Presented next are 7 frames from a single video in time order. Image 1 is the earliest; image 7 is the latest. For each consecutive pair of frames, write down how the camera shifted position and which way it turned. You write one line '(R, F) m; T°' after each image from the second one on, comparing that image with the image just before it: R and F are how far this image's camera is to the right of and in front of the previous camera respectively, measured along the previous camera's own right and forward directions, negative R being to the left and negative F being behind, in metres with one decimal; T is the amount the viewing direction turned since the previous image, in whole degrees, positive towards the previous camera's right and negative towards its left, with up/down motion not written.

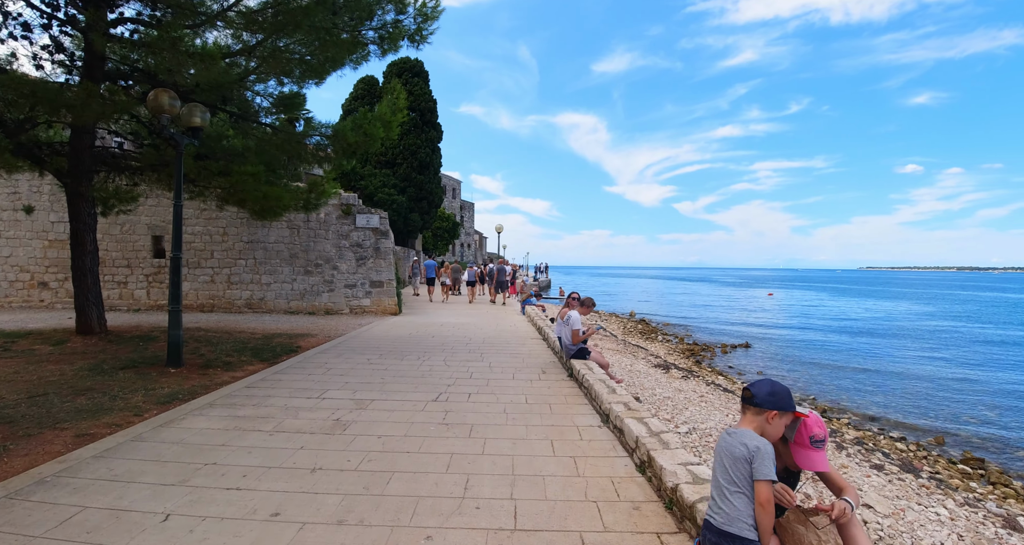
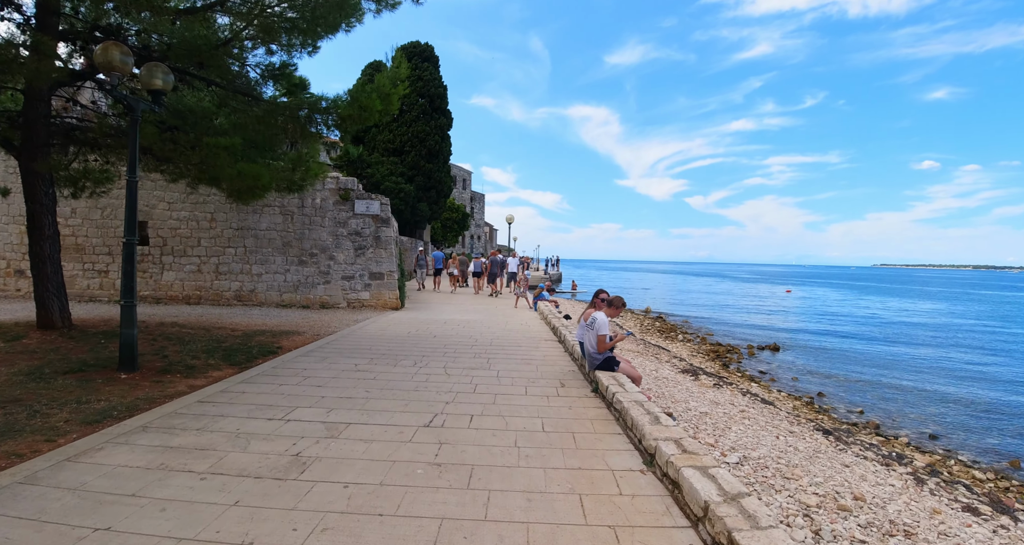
(0.0, +1.0) m; -1°
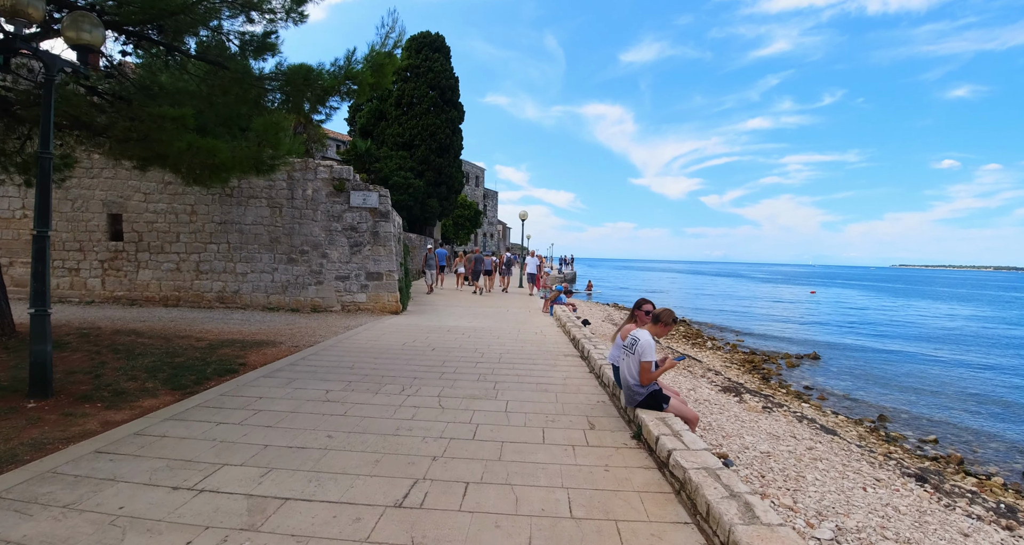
(0.0, +1.2) m; -2°
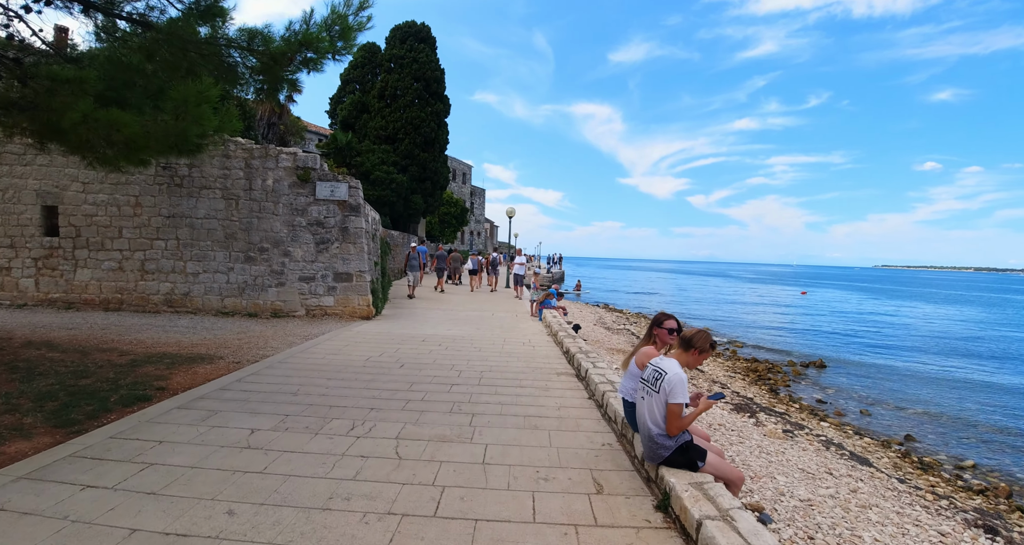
(+0.1, +1.0) m; +1°
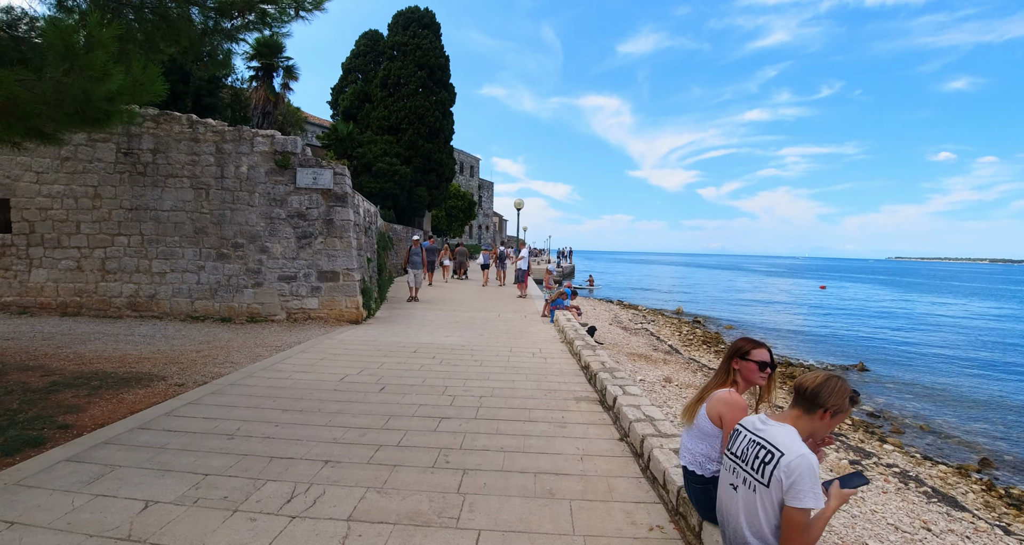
(0.0, +1.1) m; -1°
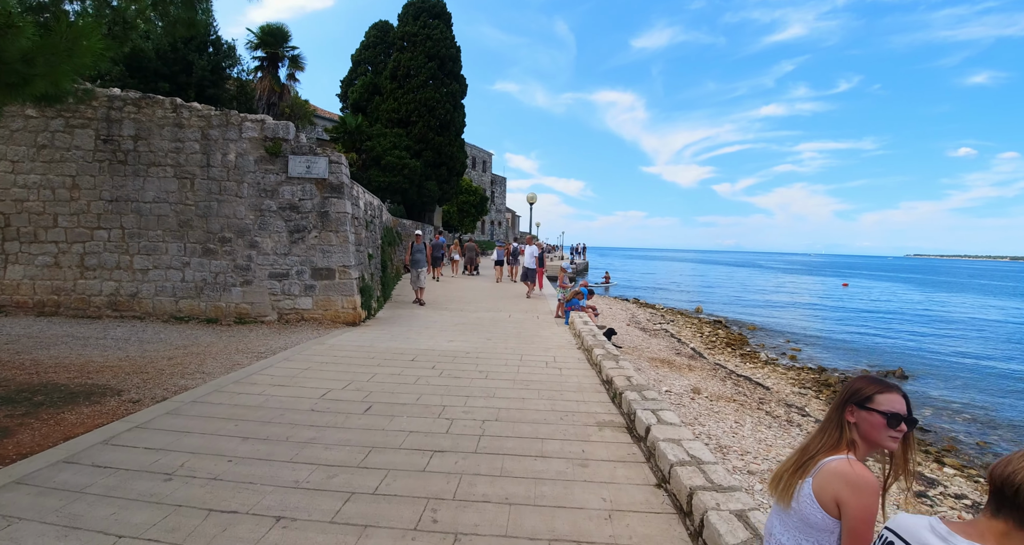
(0.0, +0.7) m; -2°
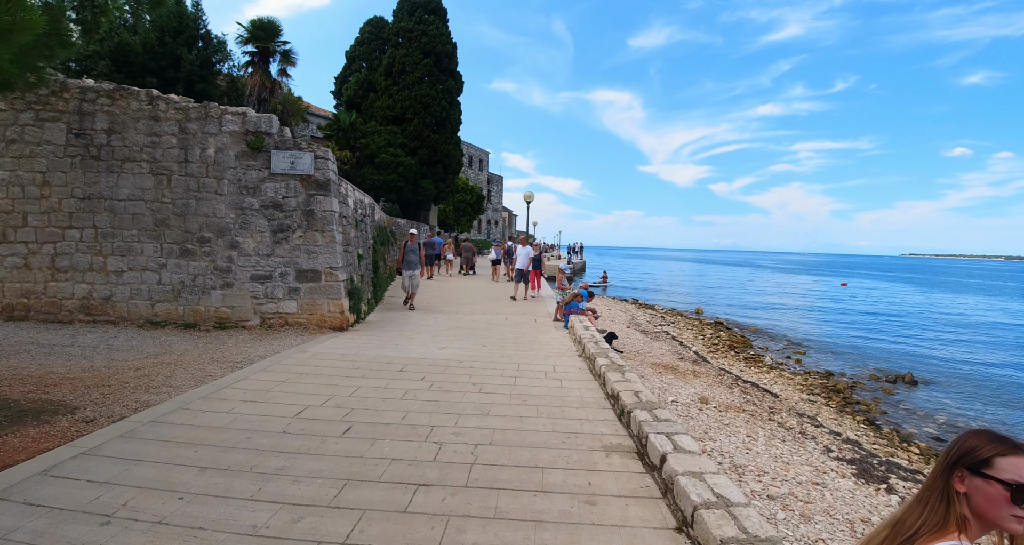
(0.0, +0.4) m; 0°
